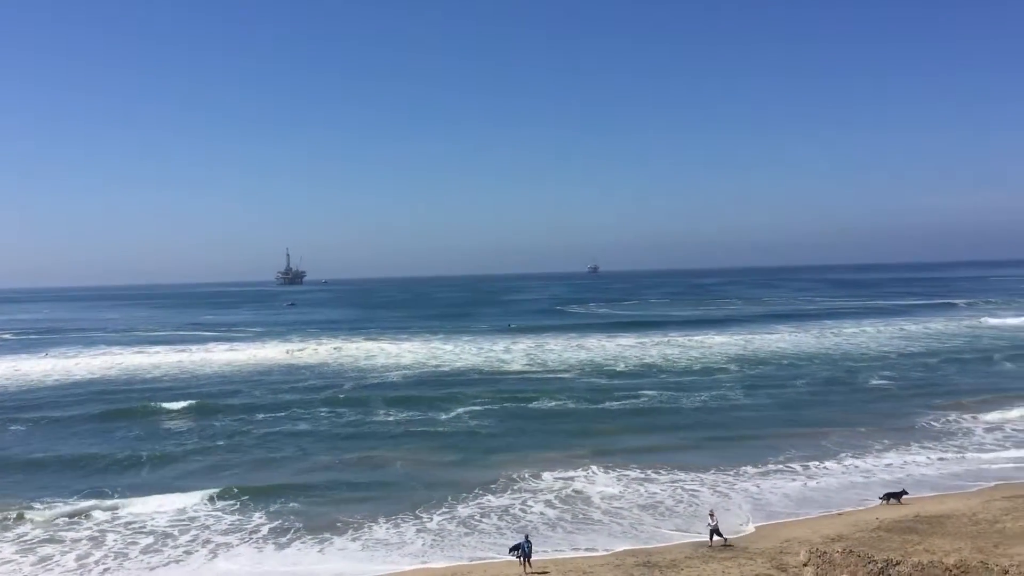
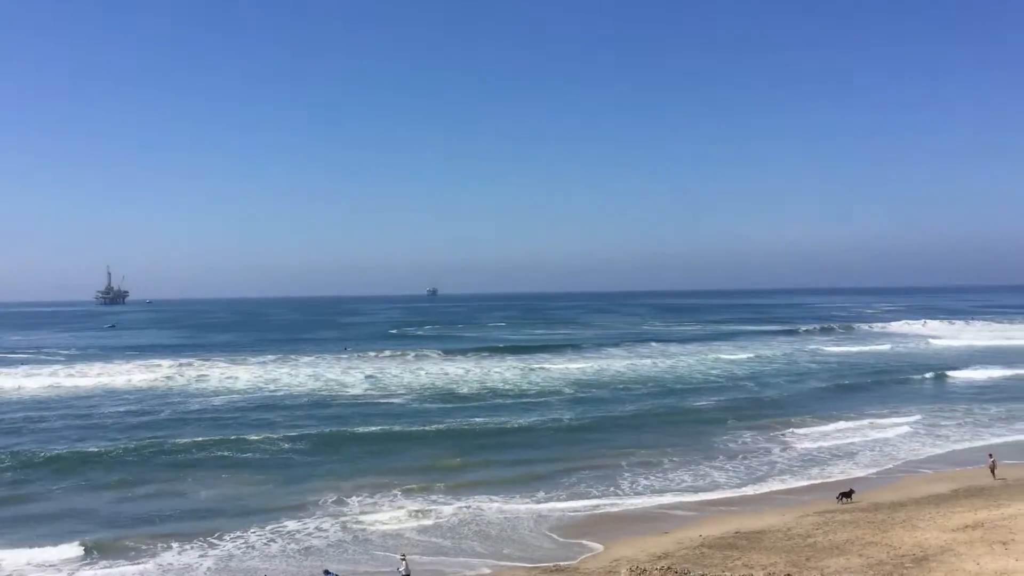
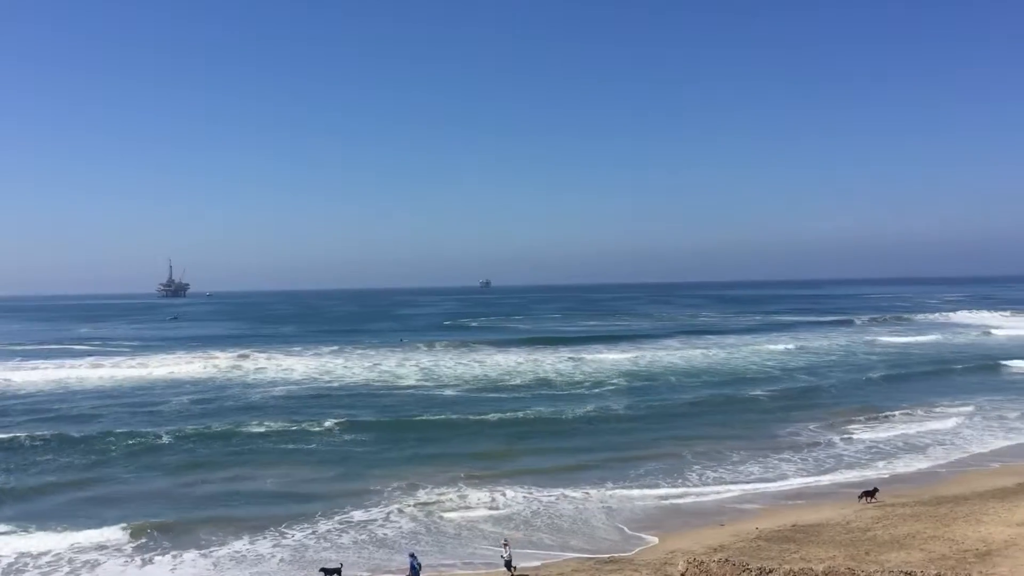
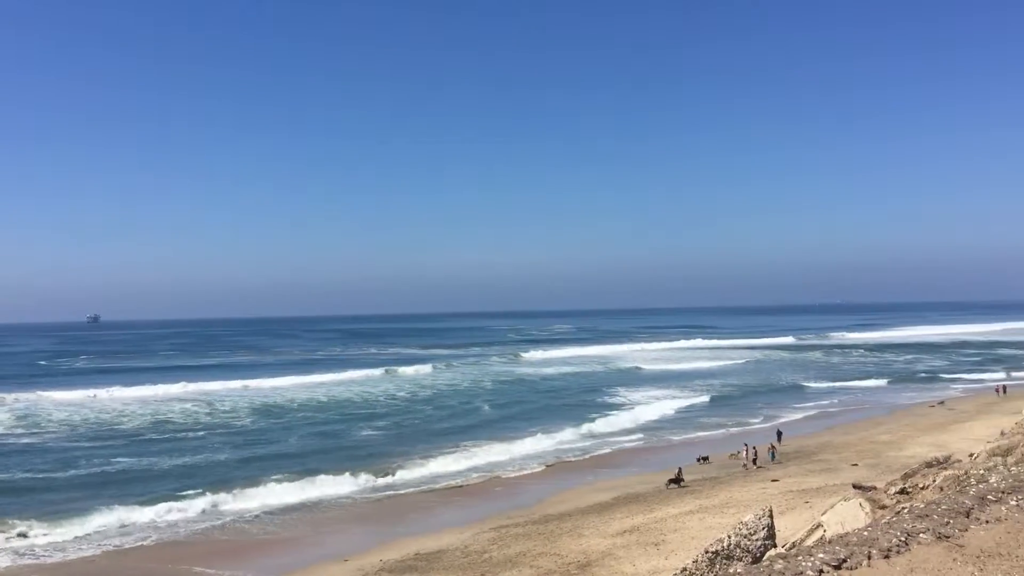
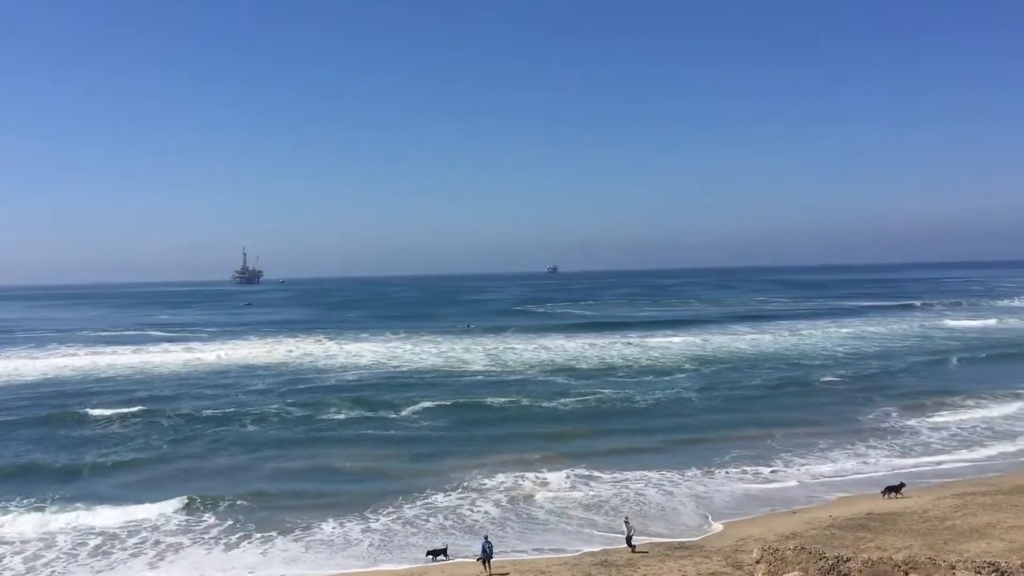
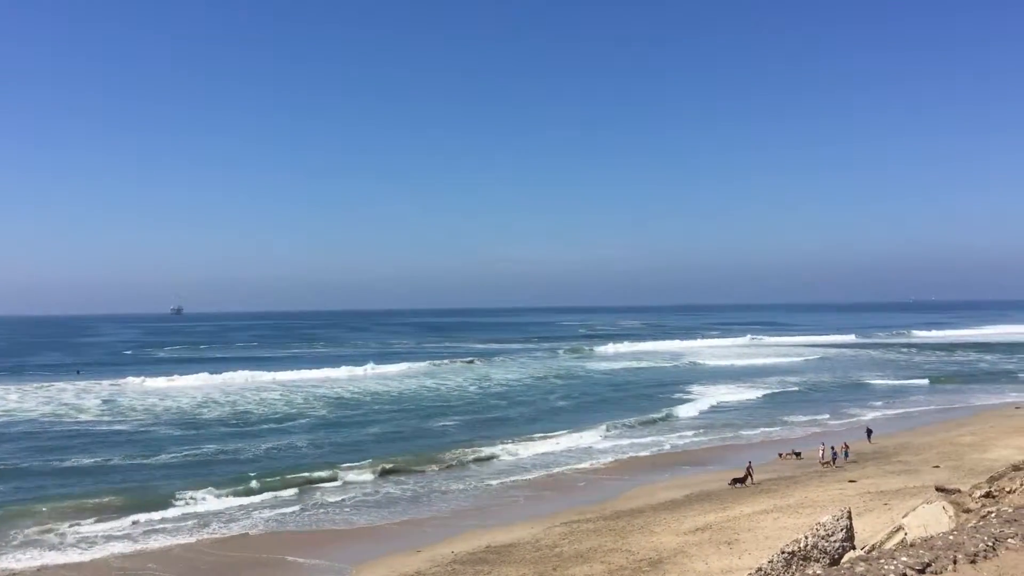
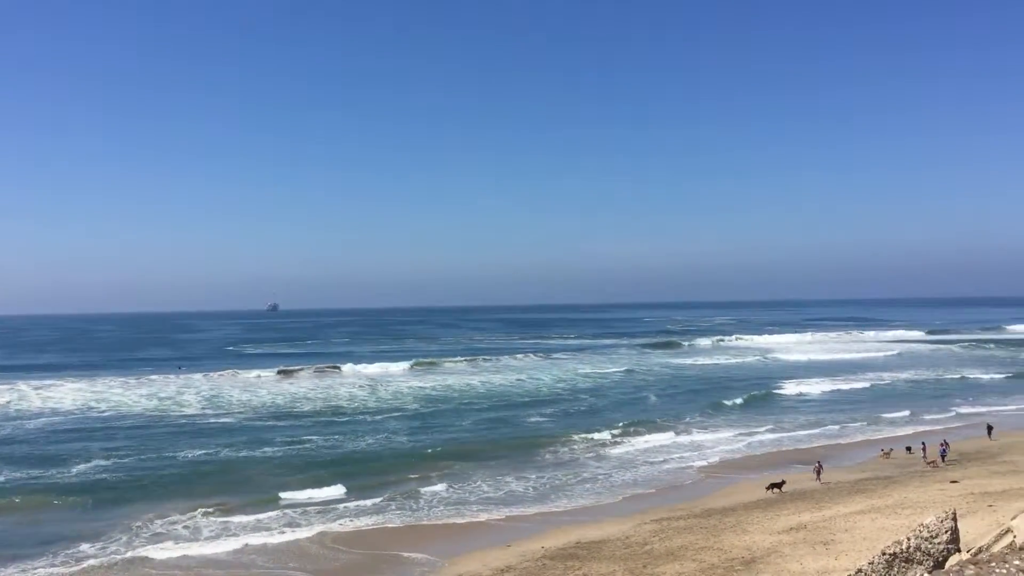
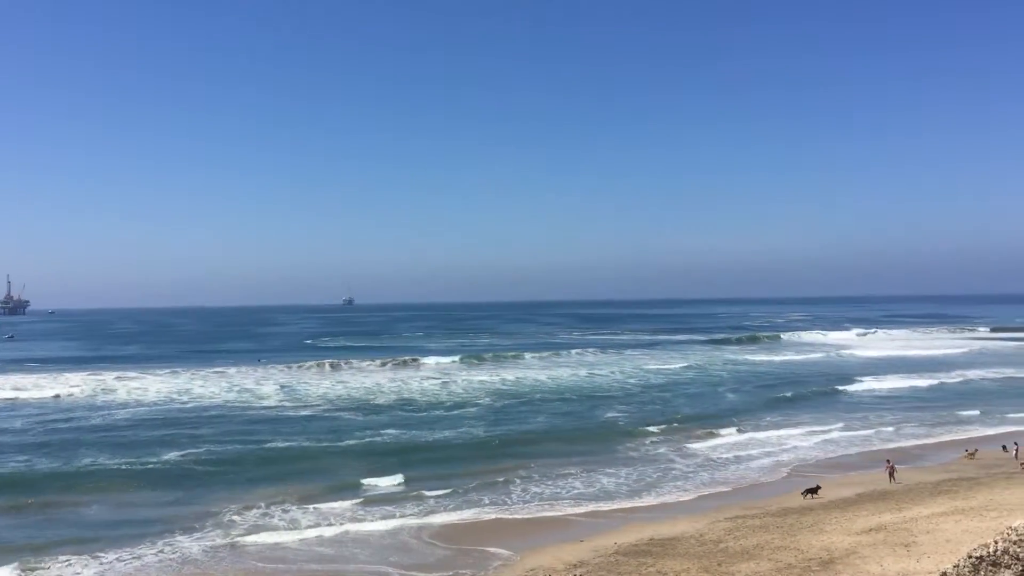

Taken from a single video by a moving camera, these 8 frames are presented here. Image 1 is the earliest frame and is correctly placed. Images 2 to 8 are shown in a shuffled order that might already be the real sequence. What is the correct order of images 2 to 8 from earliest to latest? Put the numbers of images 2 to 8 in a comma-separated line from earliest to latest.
5, 3, 2, 8, 7, 6, 4
